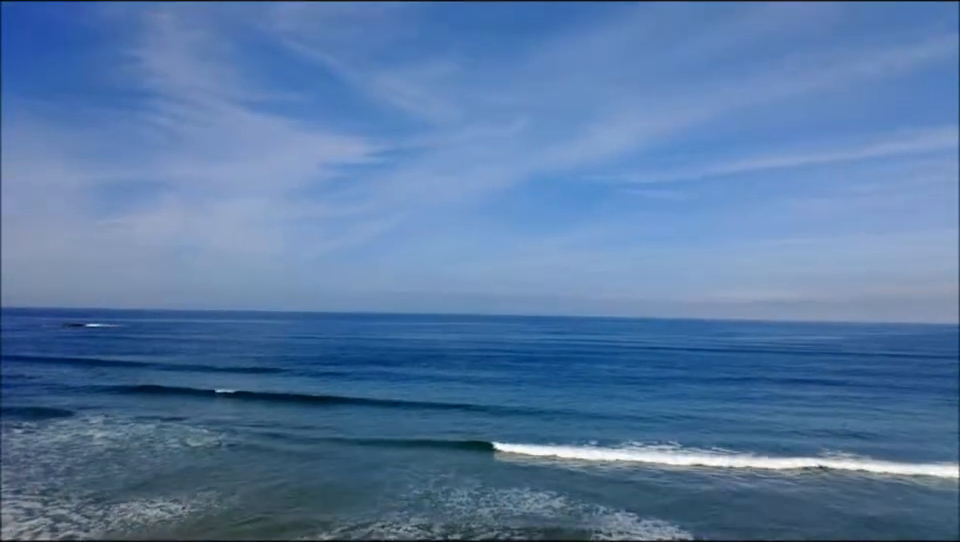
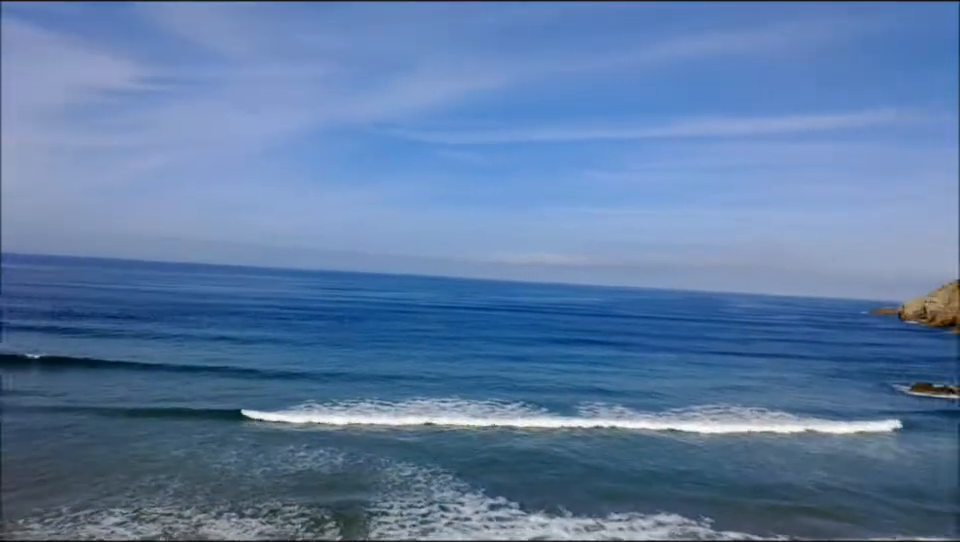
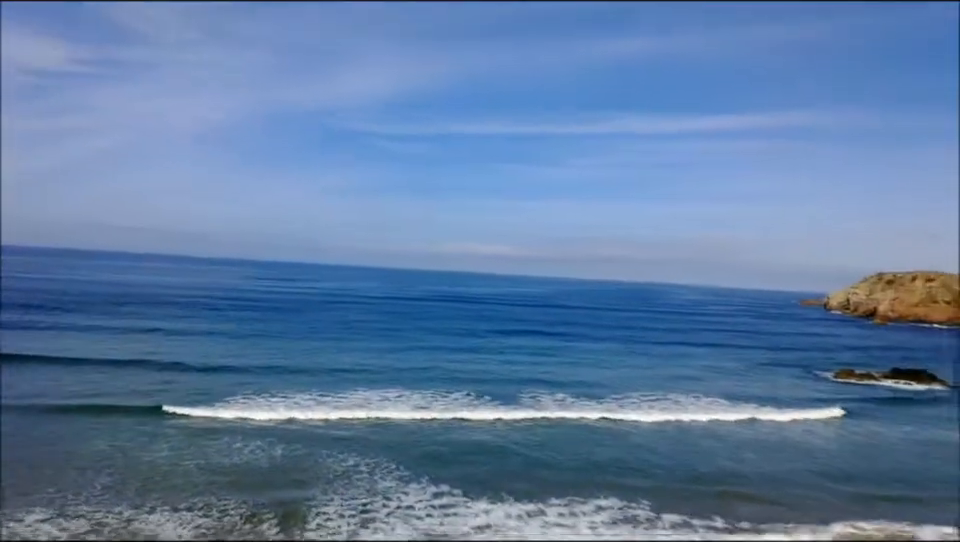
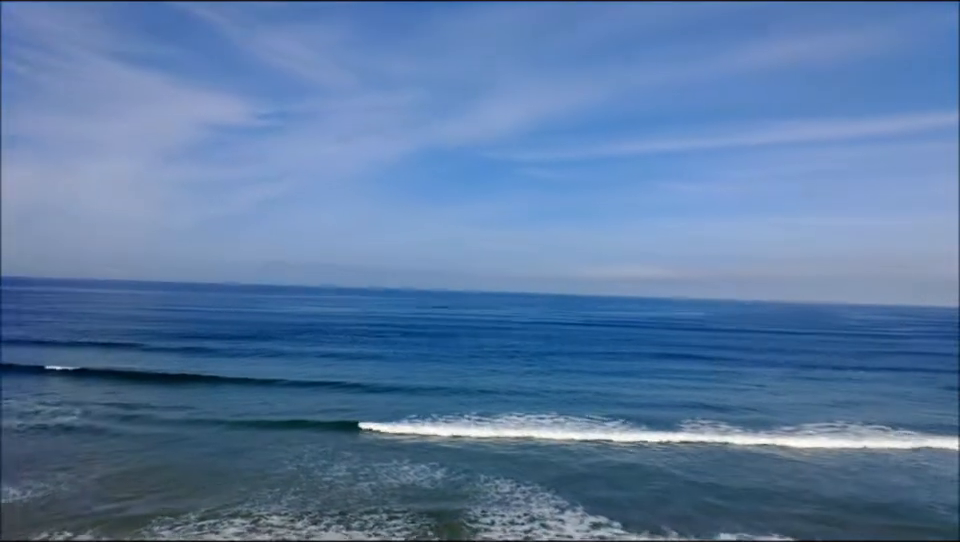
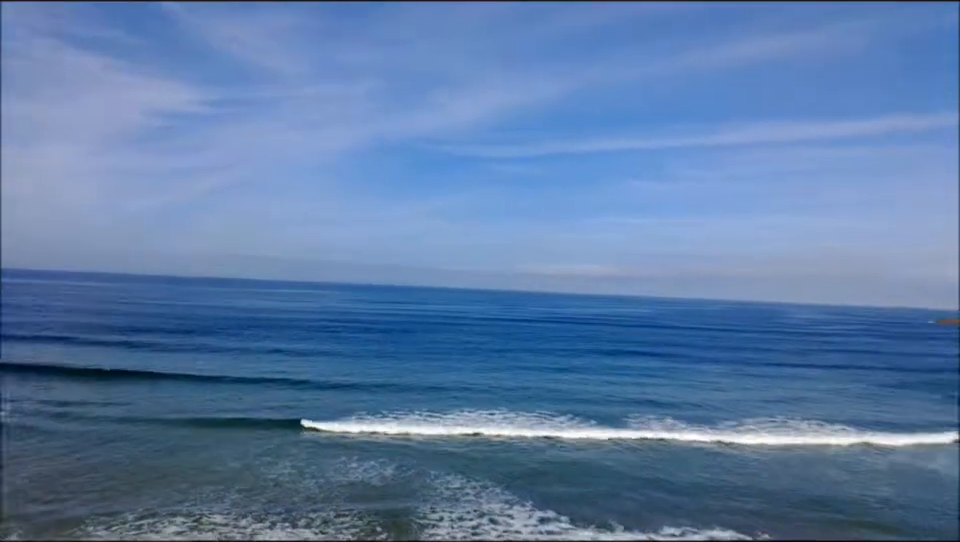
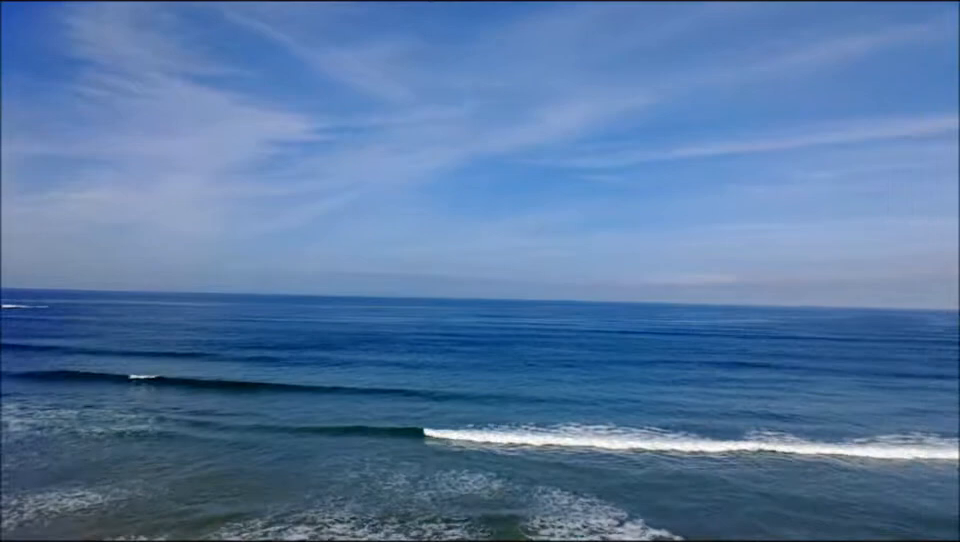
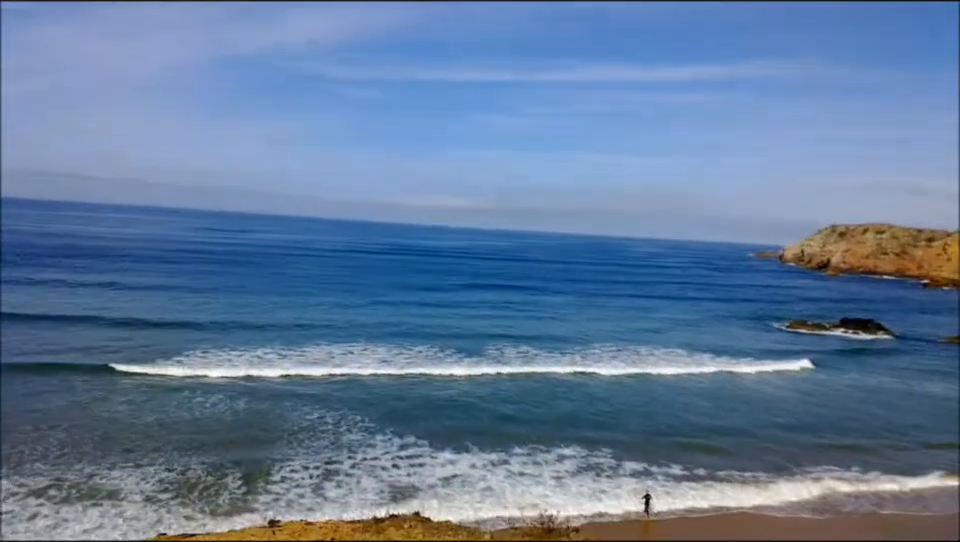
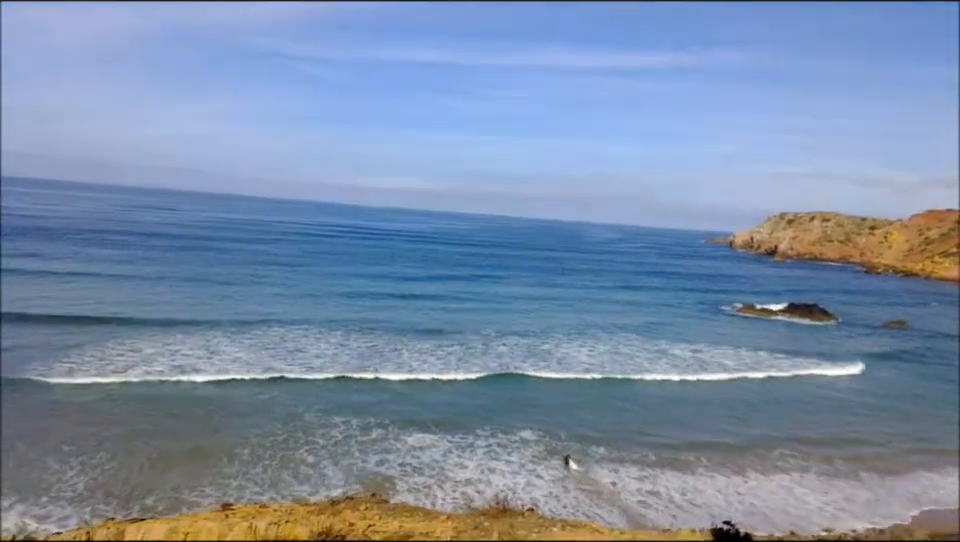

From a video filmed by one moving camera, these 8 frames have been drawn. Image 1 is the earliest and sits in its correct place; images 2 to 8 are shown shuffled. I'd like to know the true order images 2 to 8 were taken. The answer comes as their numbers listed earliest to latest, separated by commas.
6, 4, 5, 2, 3, 7, 8
